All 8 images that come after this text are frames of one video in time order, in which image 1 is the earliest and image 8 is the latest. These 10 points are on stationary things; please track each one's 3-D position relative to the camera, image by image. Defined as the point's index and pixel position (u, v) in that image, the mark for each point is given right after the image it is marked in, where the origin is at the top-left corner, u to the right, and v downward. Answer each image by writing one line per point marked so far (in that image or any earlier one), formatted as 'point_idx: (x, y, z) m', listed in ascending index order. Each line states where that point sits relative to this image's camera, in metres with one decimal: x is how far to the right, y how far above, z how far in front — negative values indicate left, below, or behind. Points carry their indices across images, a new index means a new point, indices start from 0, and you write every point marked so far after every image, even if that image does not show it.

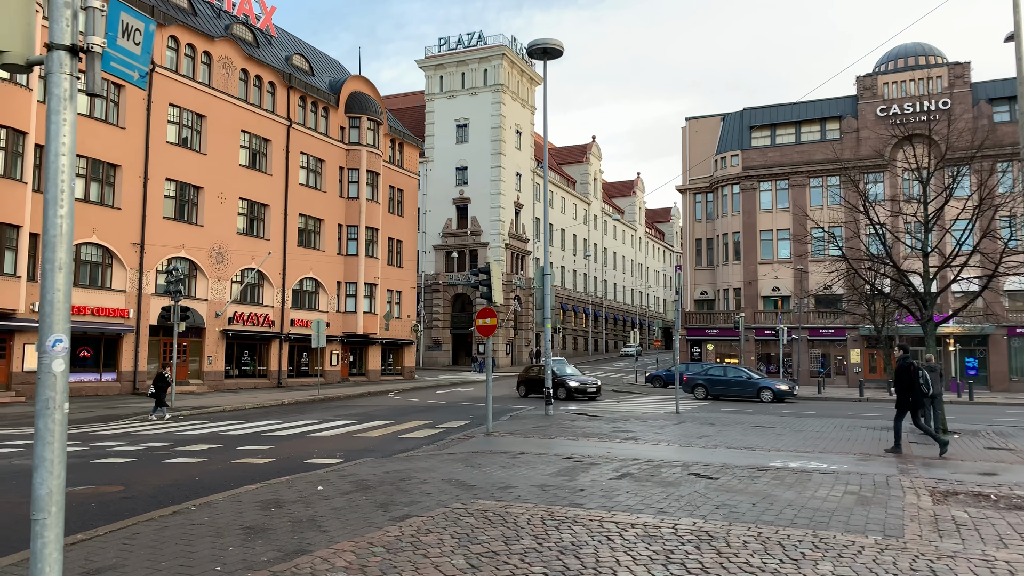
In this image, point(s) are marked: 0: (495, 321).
0: (-0.4, -0.7, +14.6) m
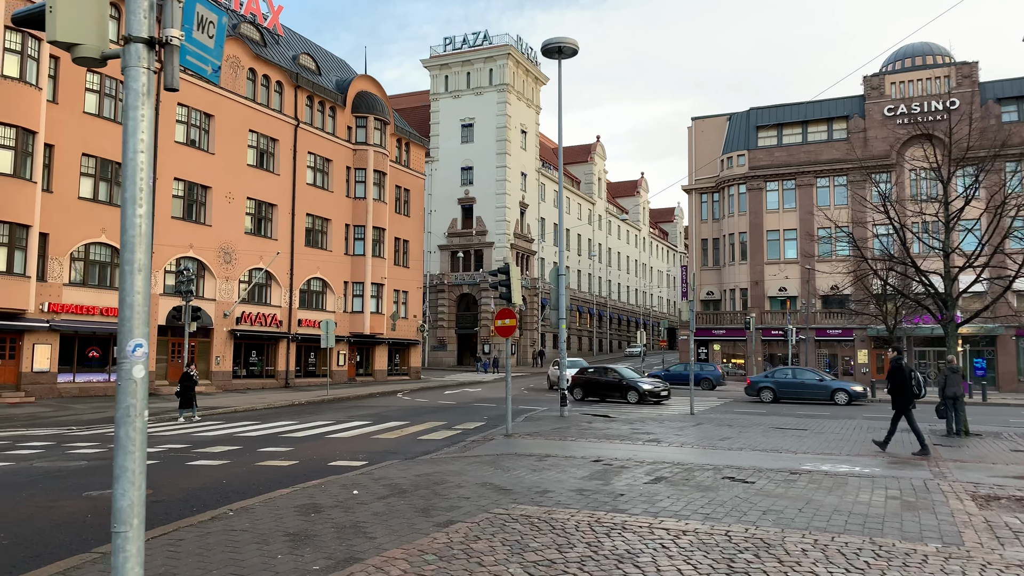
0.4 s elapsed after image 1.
0: (0.0, -0.7, +14.5) m
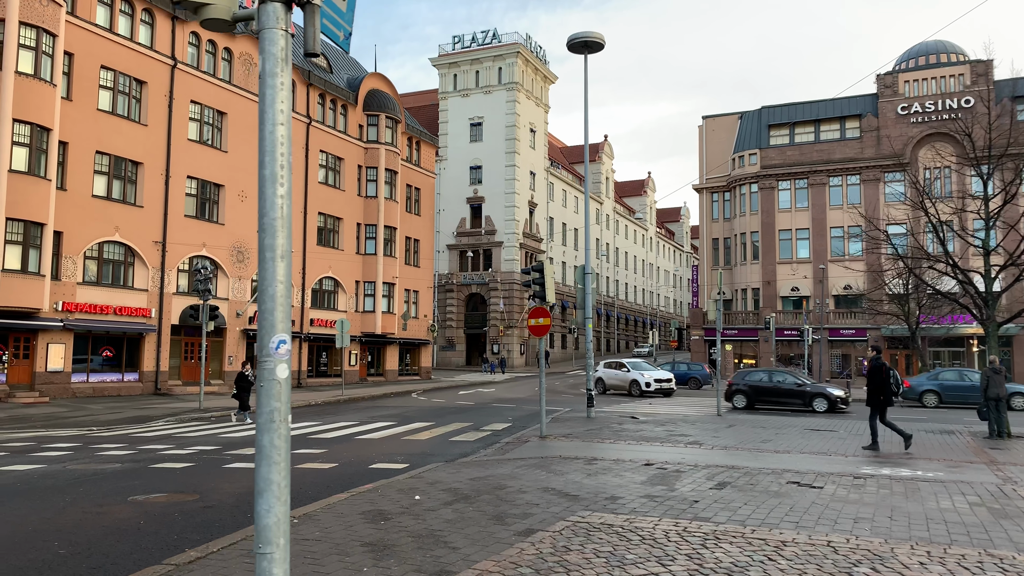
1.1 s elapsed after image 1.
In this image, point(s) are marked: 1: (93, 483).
0: (+0.7, -0.6, +14.2) m
1: (-5.0, -2.3, +8.8) m
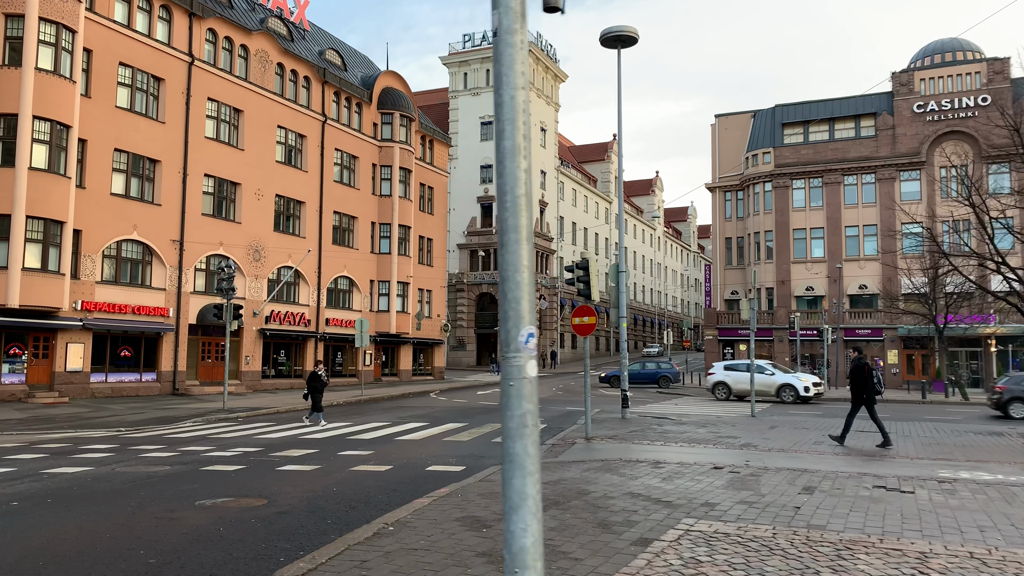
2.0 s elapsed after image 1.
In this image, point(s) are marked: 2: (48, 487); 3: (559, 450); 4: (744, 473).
0: (+1.6, -0.6, +13.9) m
1: (-4.1, -2.3, +8.5) m
2: (-5.3, -2.3, +8.4) m
3: (+0.8, -2.8, +12.7) m
4: (+2.9, -2.3, +9.2) m
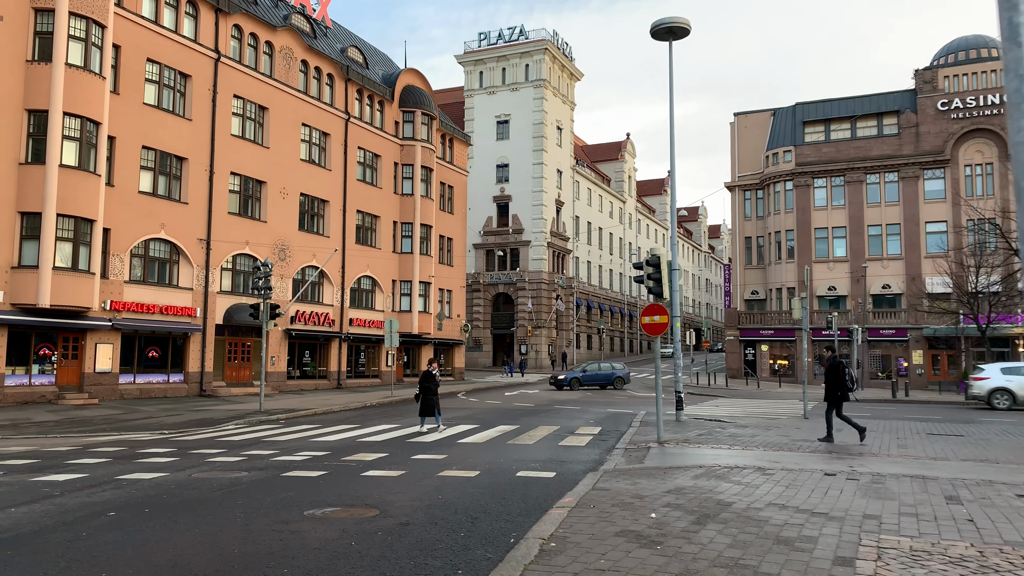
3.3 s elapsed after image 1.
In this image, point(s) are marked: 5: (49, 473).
0: (+2.8, -0.6, +13.4) m
1: (-2.9, -2.2, +8.0) m
2: (-4.0, -2.2, +8.0) m
3: (+2.1, -2.7, +12.2) m
4: (+4.1, -2.2, +8.6) m
5: (-6.1, -2.5, +9.8) m
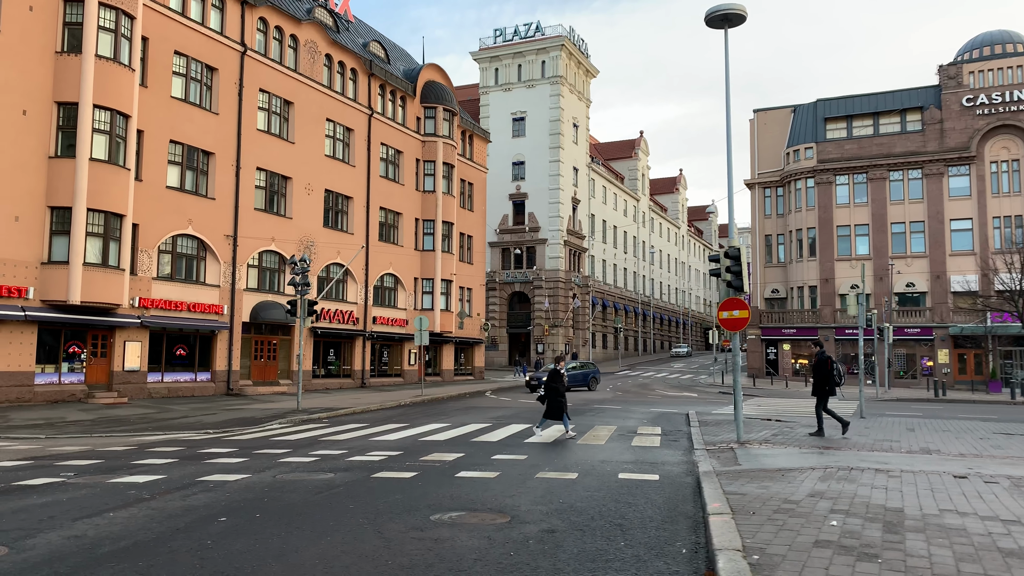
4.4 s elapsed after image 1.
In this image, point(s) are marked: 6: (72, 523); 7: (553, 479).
0: (+4.1, -0.4, +12.8) m
1: (-1.6, -2.1, +7.4) m
2: (-2.8, -2.1, +7.4) m
3: (+3.3, -2.6, +11.6) m
4: (+5.4, -2.1, +8.1) m
5: (-4.9, -2.3, +9.2) m
6: (-3.8, -2.0, +6.3) m
7: (+0.5, -2.3, +8.9) m
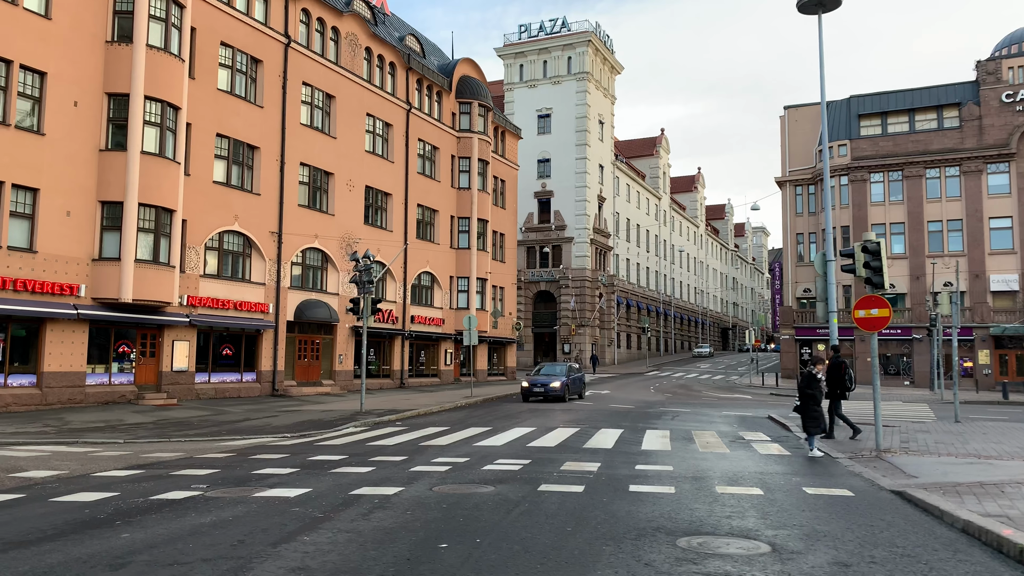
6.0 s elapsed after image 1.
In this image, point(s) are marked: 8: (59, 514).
0: (+6.1, -0.4, +11.9) m
1: (+0.3, -2.1, +6.6) m
2: (-0.8, -2.1, +6.6) m
3: (+5.3, -2.6, +10.8) m
4: (+7.4, -2.1, +7.2) m
5: (-2.9, -2.3, +8.4) m
6: (-1.8, -2.0, +5.5) m
7: (+2.5, -2.3, +8.1) m
8: (-4.3, -2.1, +6.9) m
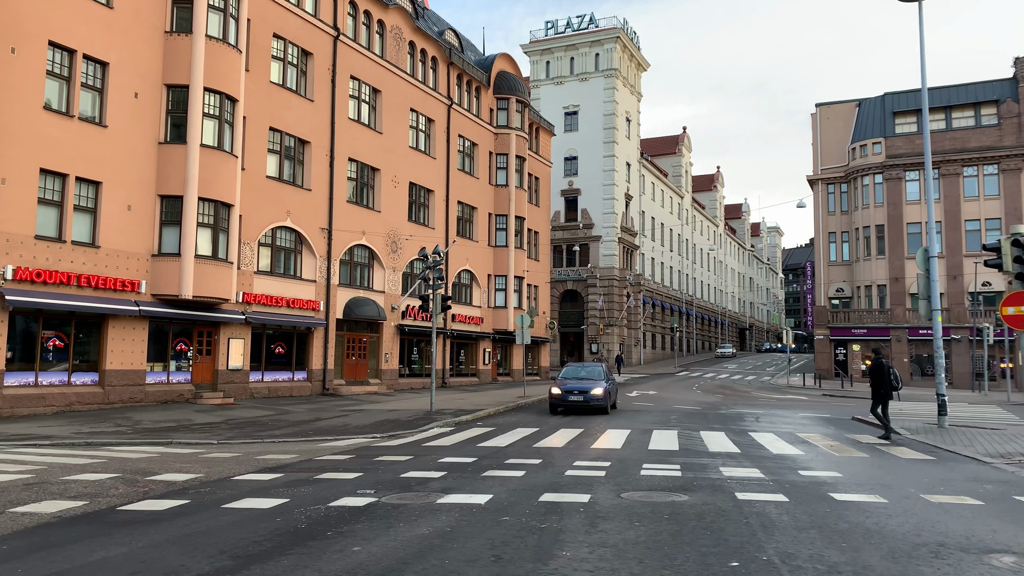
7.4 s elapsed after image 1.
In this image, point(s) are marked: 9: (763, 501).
0: (+8.1, -0.3, +11.3) m
1: (+2.4, -2.0, +6.0) m
2: (+1.2, -2.0, +6.0) m
3: (+7.4, -2.5, +10.1) m
4: (+9.4, -2.0, +6.6) m
5: (-0.8, -2.2, +7.8) m
6: (+0.2, -1.9, +4.9) m
7: (+4.5, -2.2, +7.5) m
8: (-2.2, -2.0, +6.4) m
9: (+2.5, -2.1, +7.4) m
